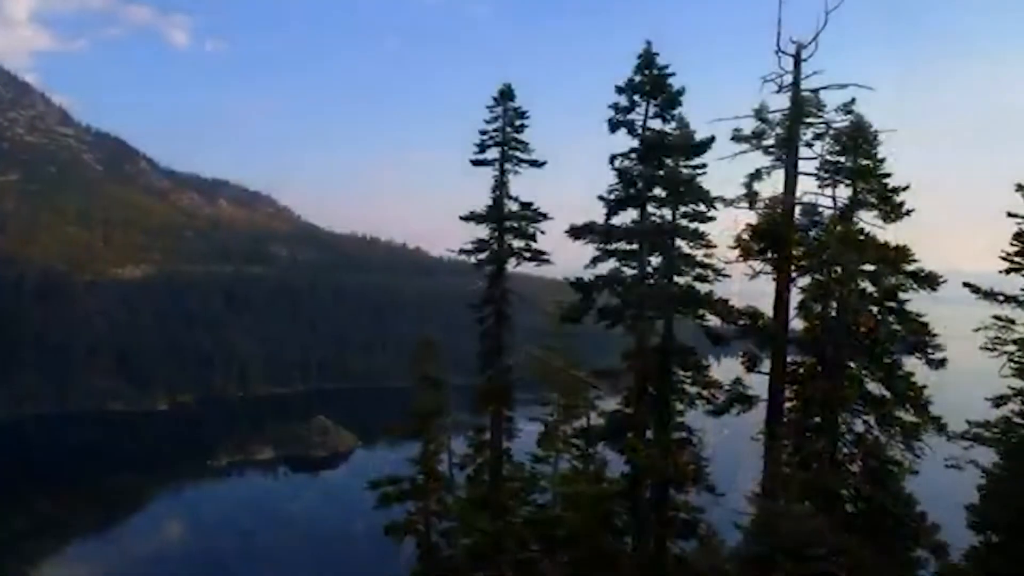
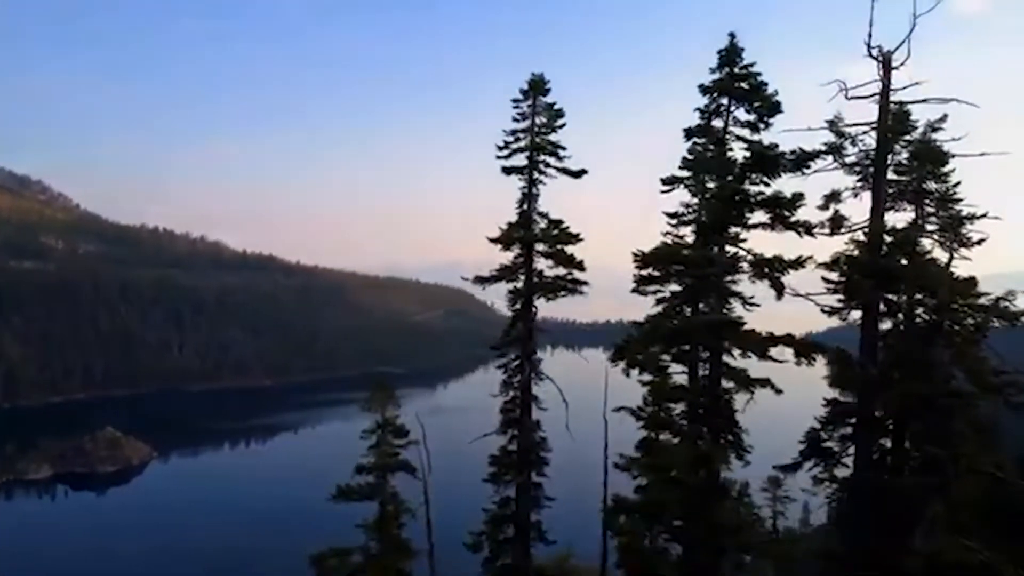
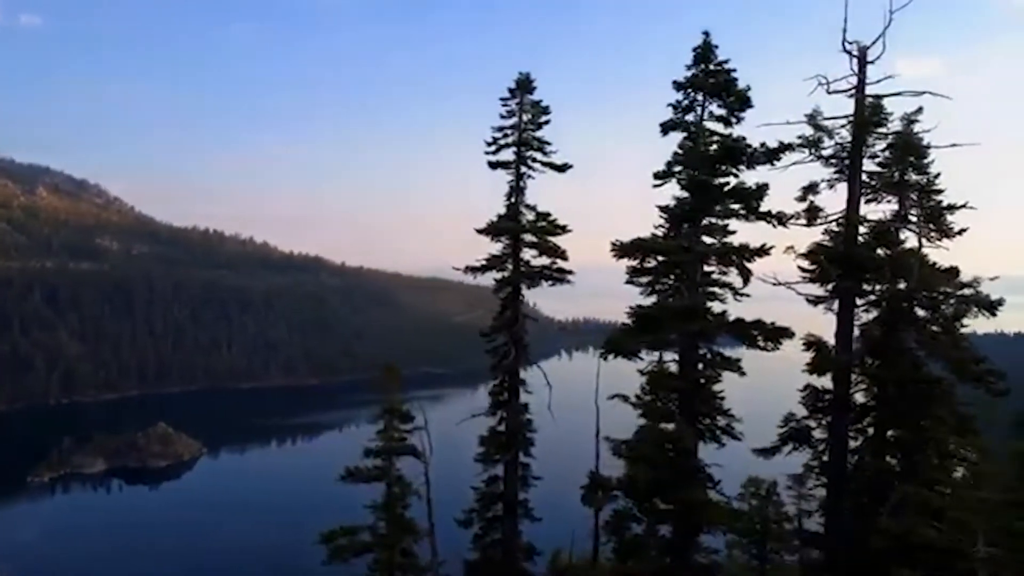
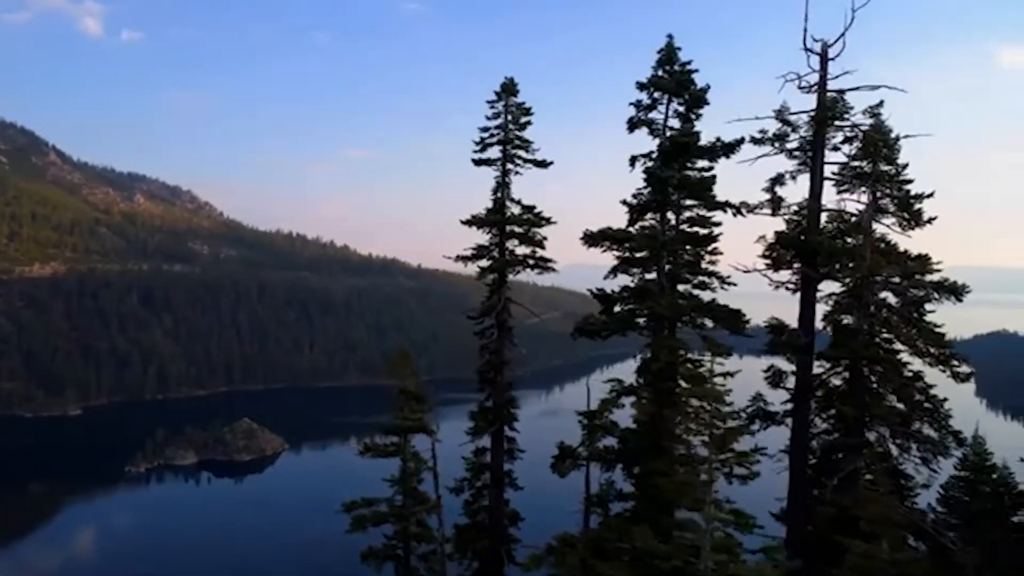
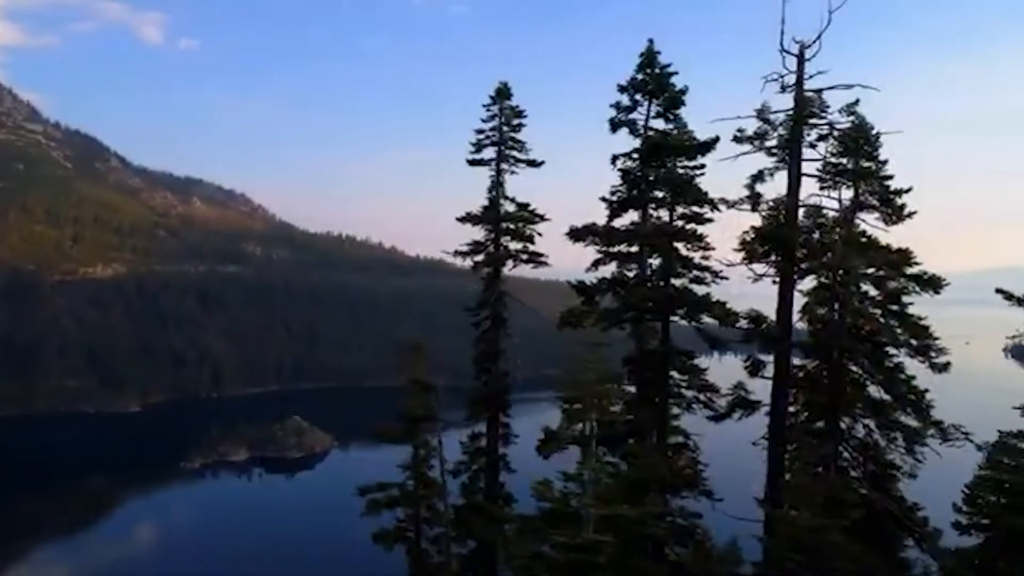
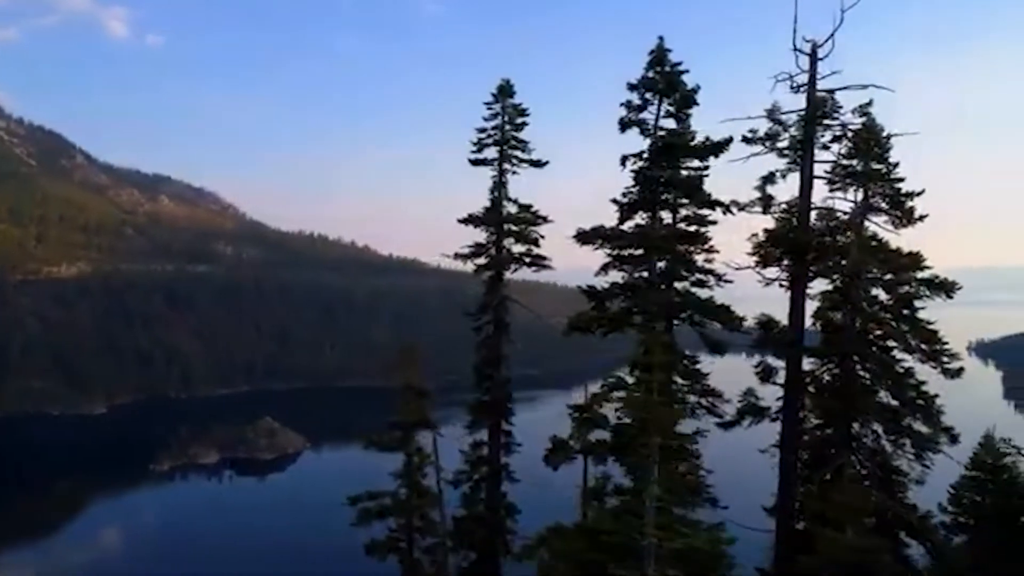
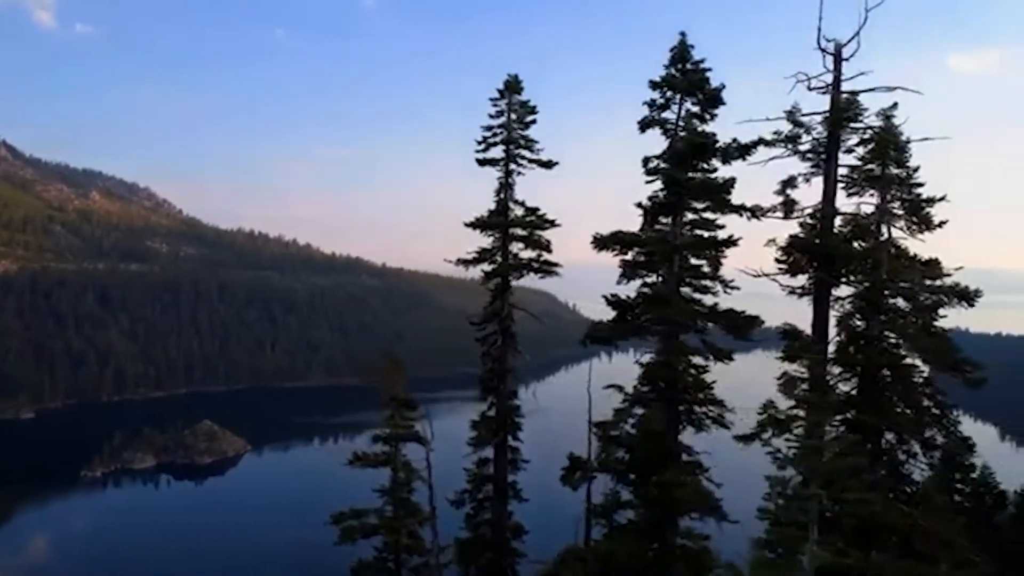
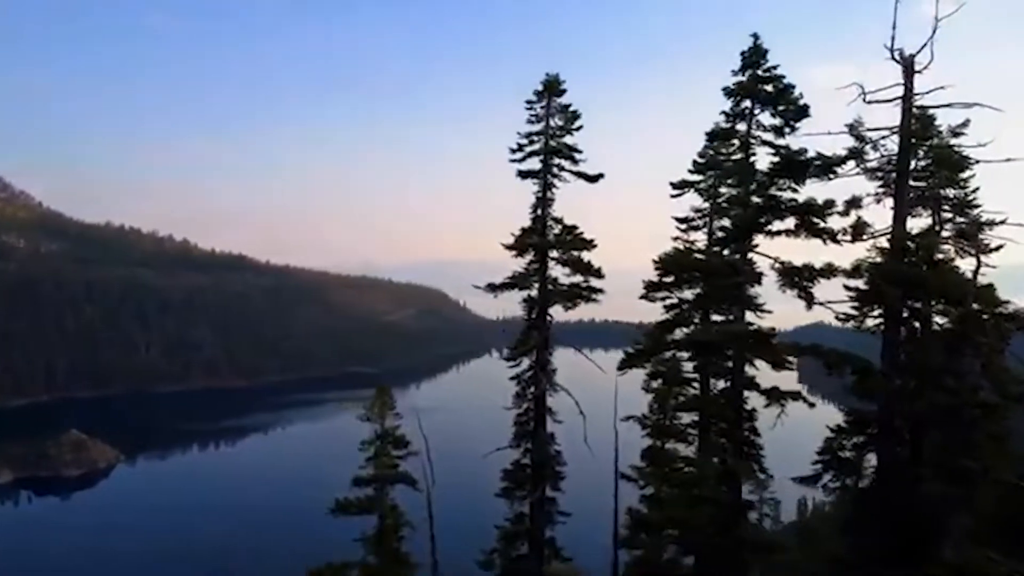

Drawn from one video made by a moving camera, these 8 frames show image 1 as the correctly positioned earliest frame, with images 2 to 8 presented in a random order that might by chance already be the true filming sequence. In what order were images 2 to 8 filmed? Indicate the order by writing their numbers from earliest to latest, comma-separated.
5, 6, 4, 7, 3, 2, 8
